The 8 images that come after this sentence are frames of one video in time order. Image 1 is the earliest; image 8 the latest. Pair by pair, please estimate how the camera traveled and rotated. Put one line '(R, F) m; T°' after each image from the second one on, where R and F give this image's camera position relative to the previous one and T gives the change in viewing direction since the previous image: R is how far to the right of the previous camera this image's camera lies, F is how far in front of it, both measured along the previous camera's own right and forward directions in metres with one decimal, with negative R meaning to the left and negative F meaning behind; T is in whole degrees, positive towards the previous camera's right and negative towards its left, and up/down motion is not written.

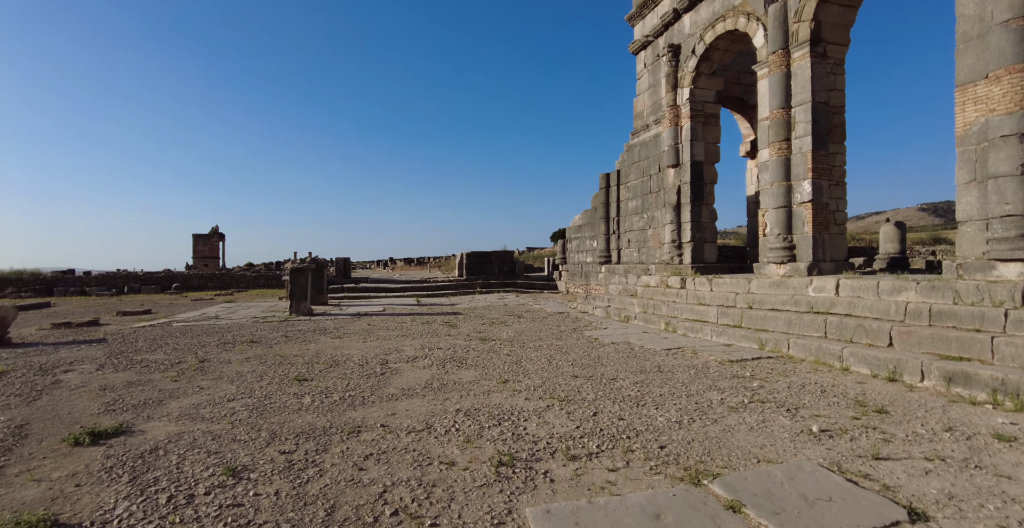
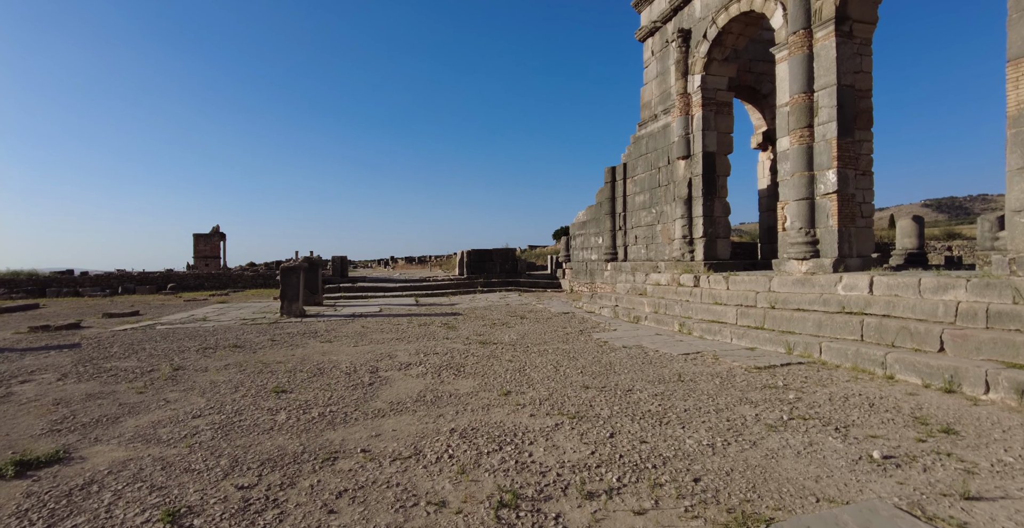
(0.0, +0.5) m; 0°
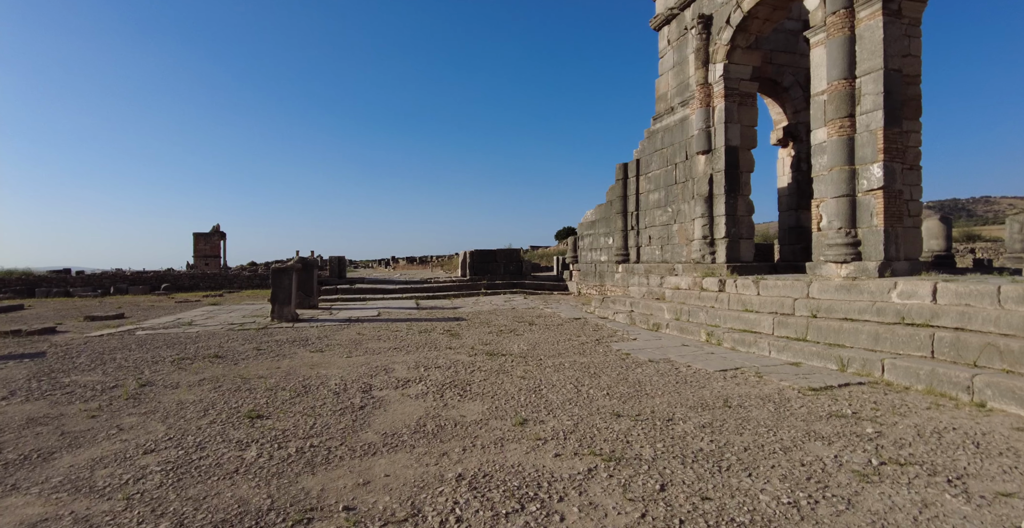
(-0.1, +0.6) m; 0°
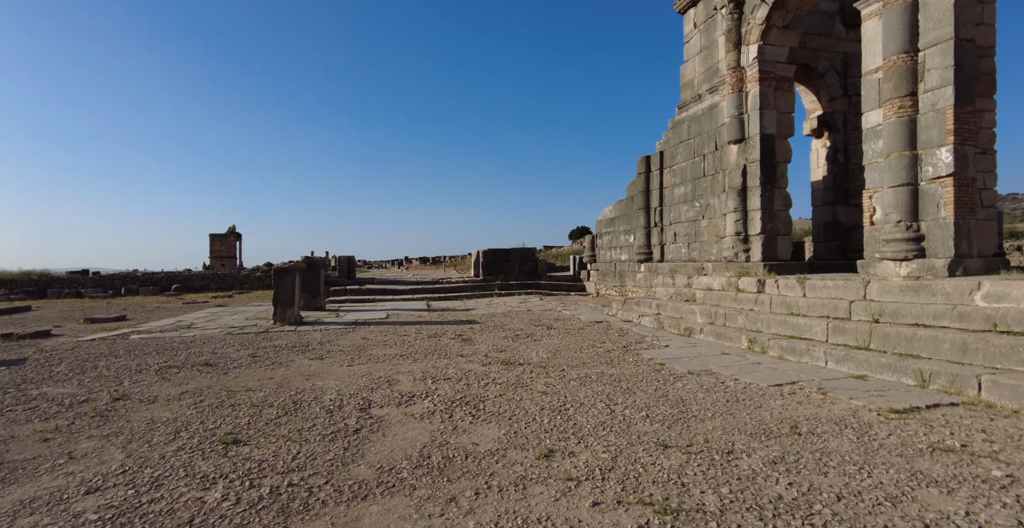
(-0.1, +0.6) m; -2°
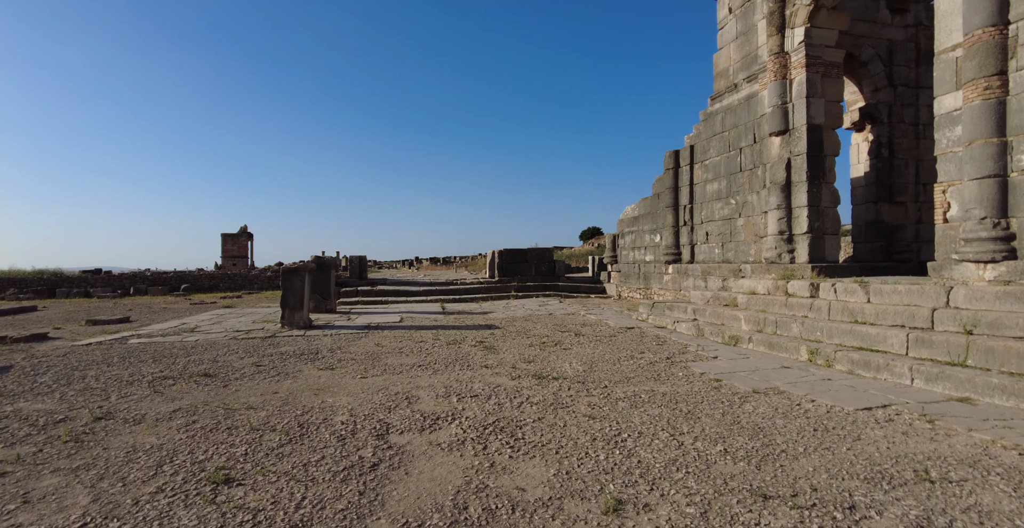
(-0.2, +0.6) m; -1°
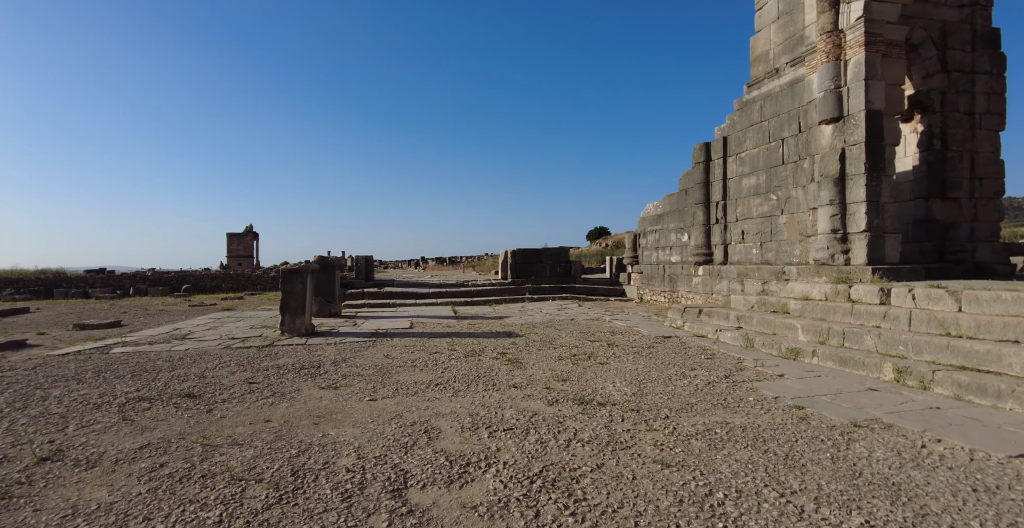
(-0.3, +0.7) m; -1°
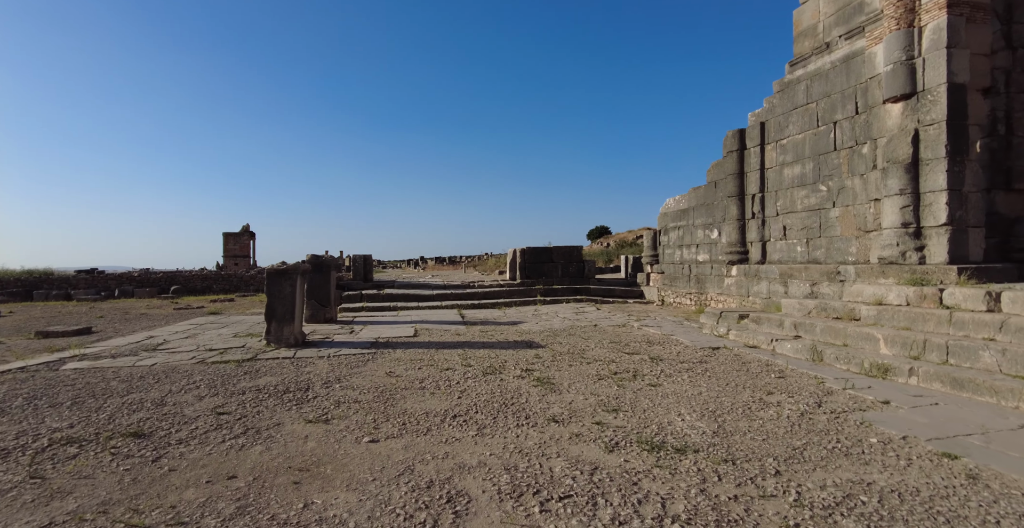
(-0.3, +1.0) m; 0°
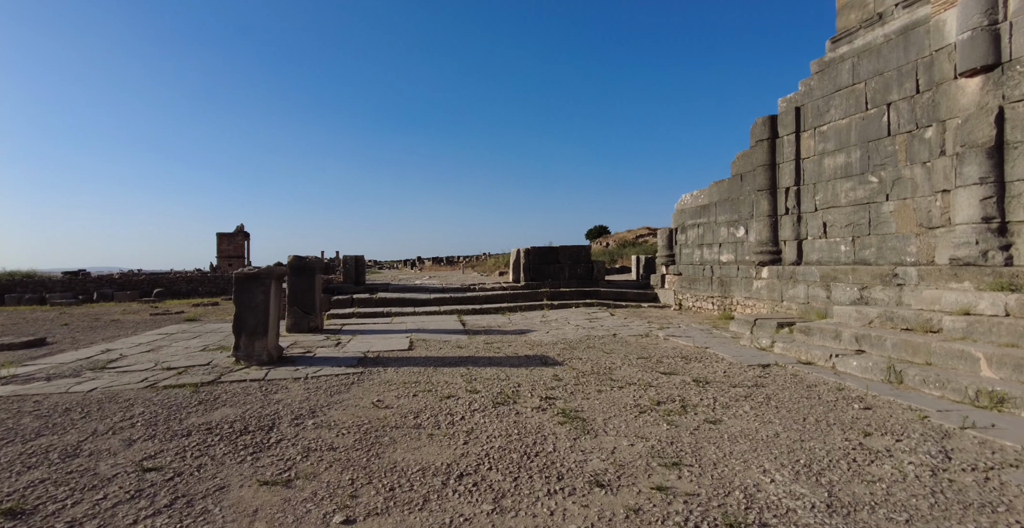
(-0.2, +0.9) m; 0°
